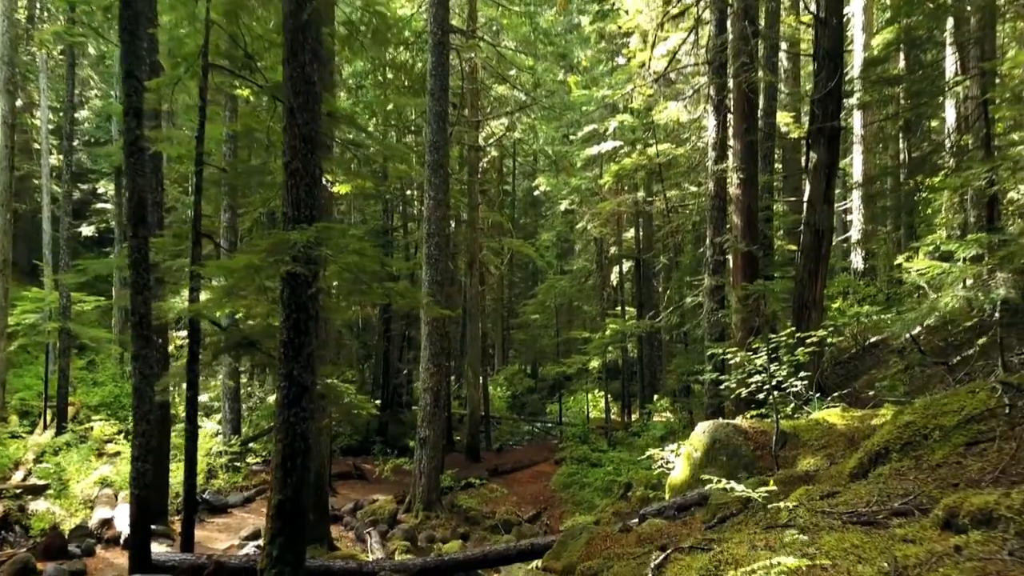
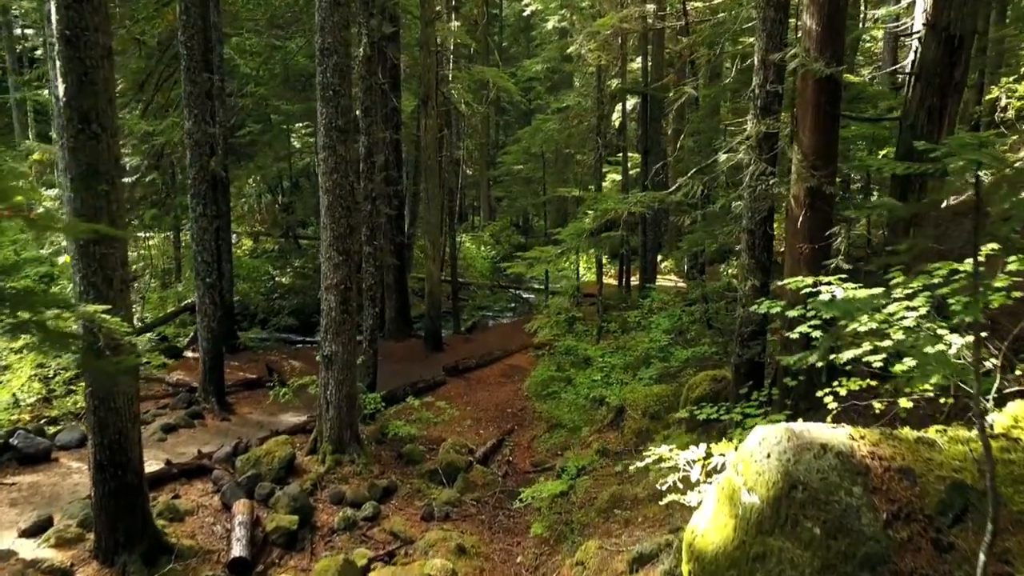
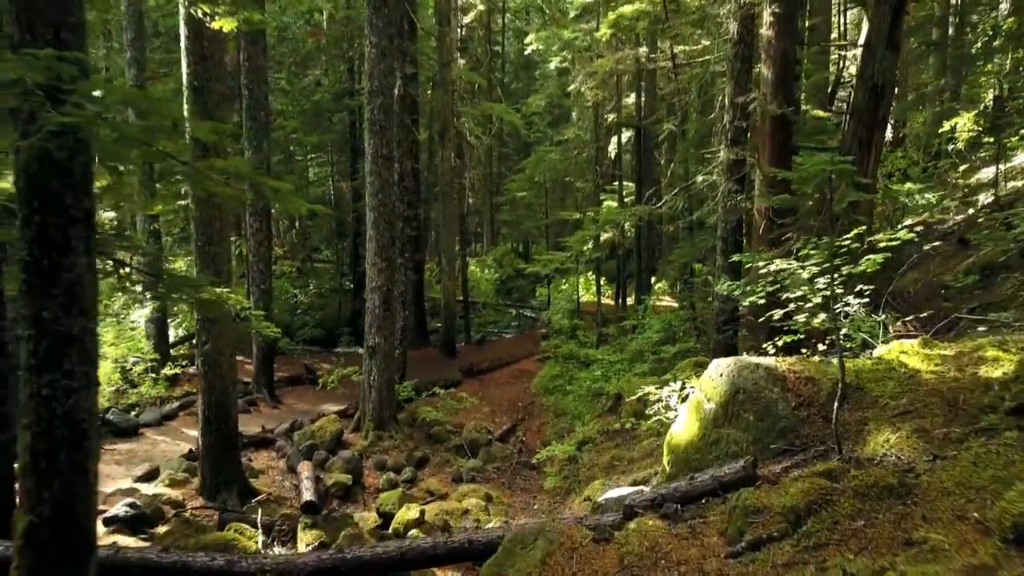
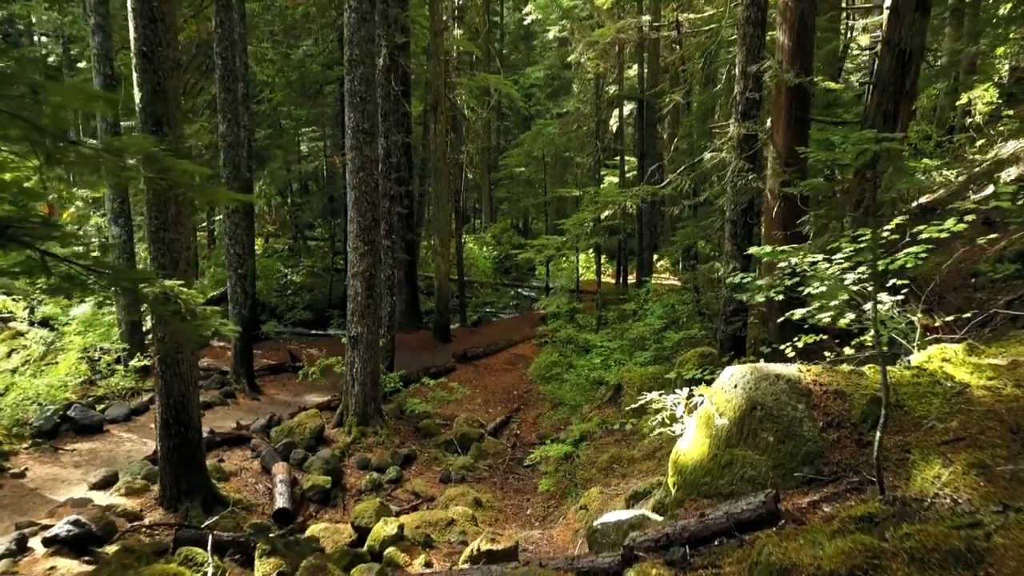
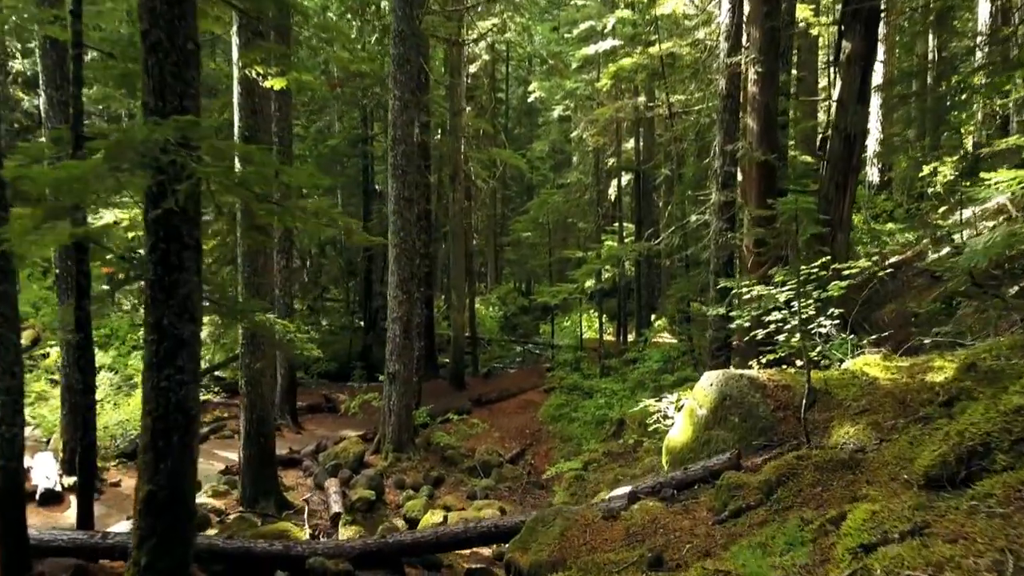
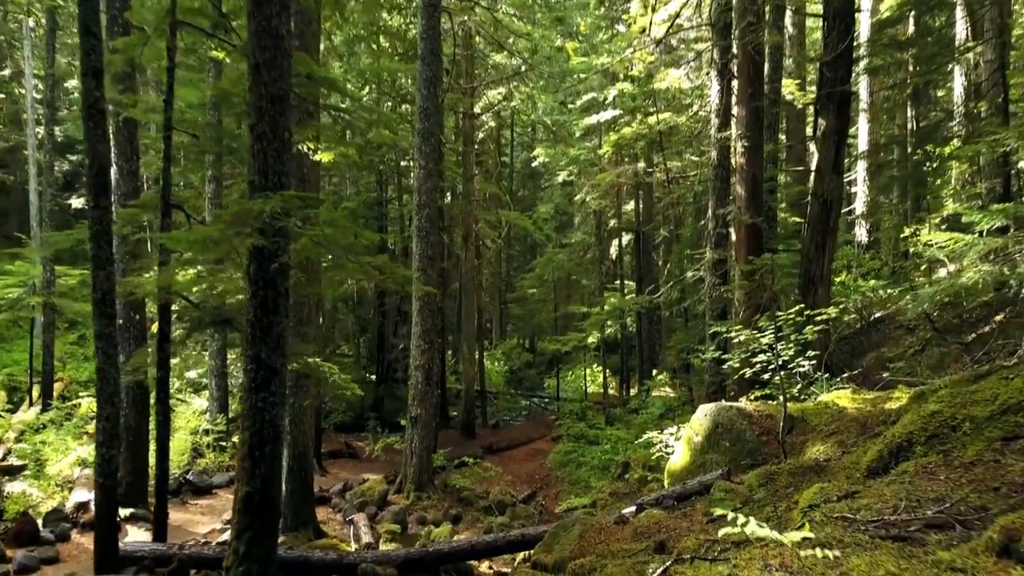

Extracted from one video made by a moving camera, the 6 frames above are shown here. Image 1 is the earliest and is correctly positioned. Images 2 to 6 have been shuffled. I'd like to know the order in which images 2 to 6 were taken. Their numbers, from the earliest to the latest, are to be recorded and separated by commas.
6, 5, 3, 4, 2
